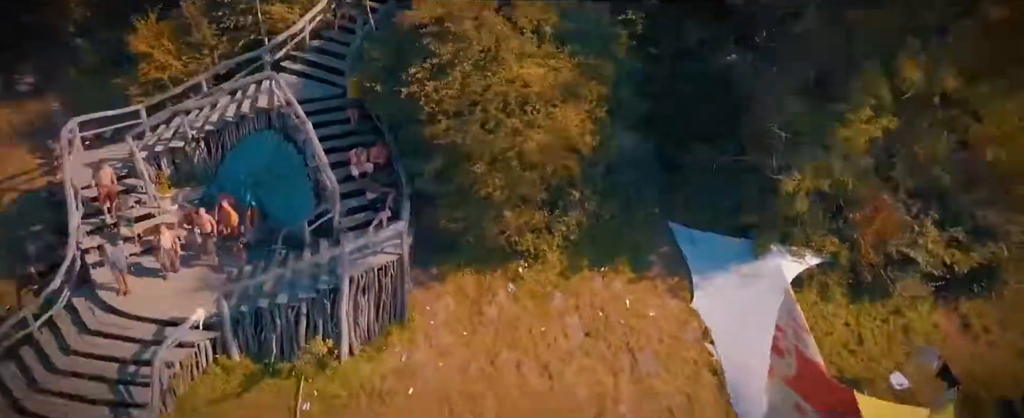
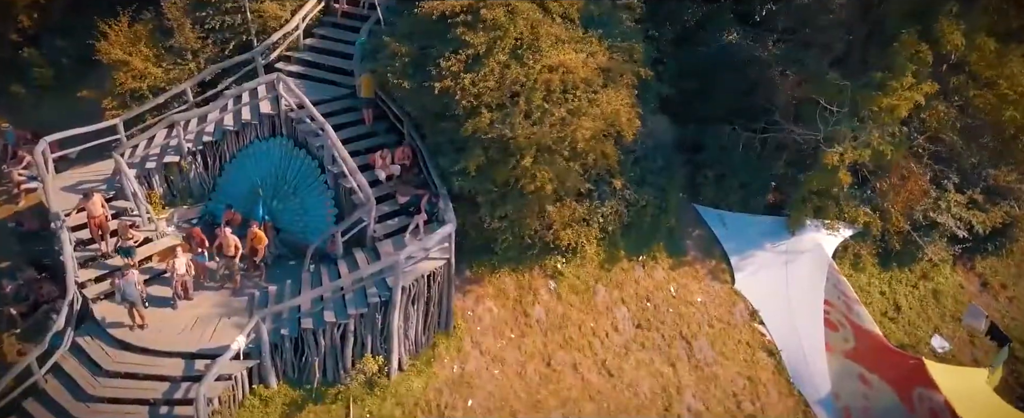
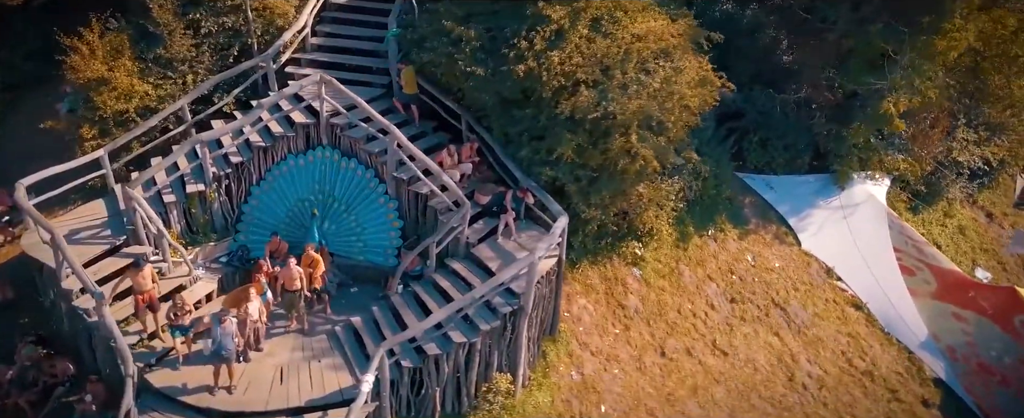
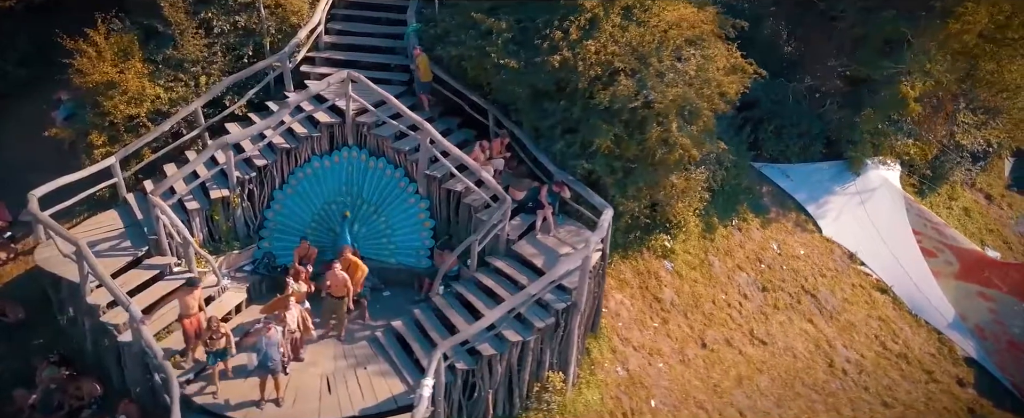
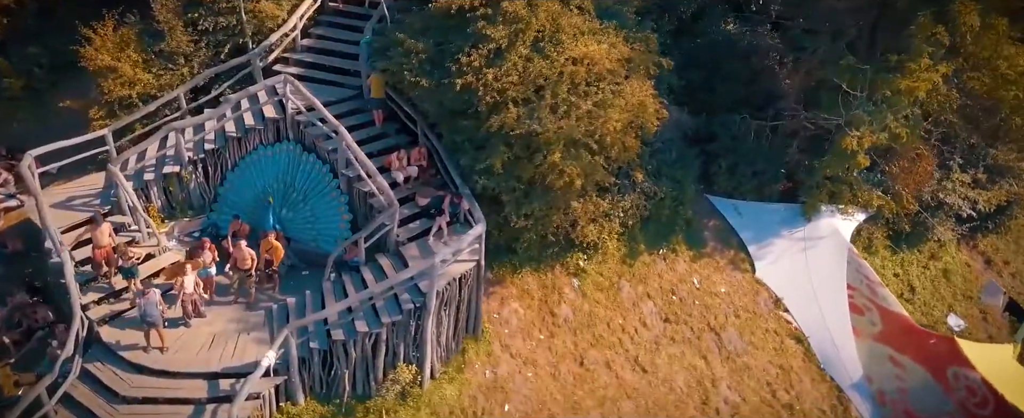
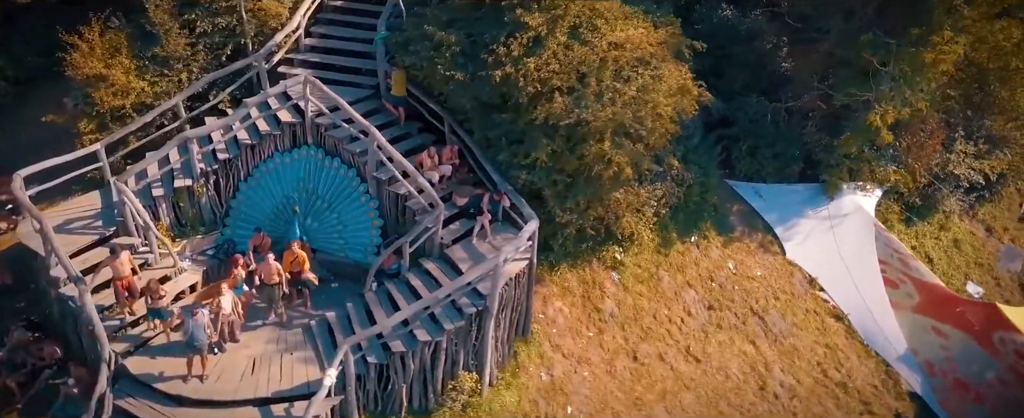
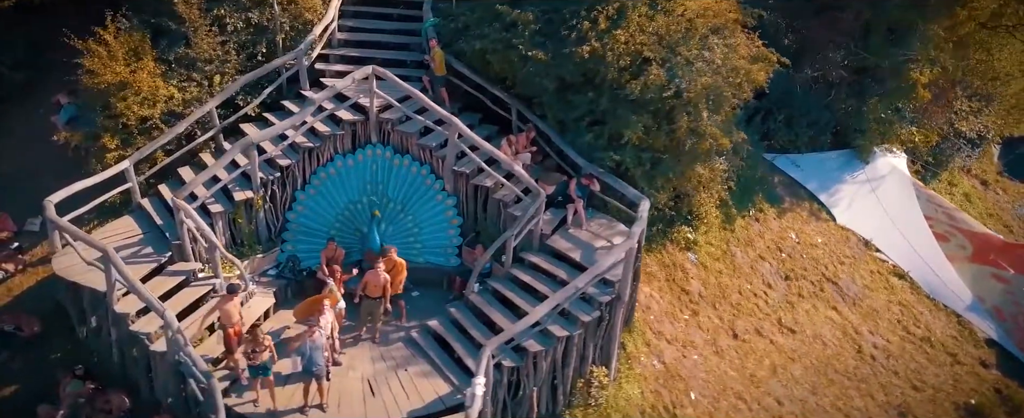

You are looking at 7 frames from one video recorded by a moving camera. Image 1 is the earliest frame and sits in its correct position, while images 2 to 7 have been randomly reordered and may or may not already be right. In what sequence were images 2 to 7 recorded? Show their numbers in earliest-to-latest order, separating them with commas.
2, 5, 6, 3, 4, 7
